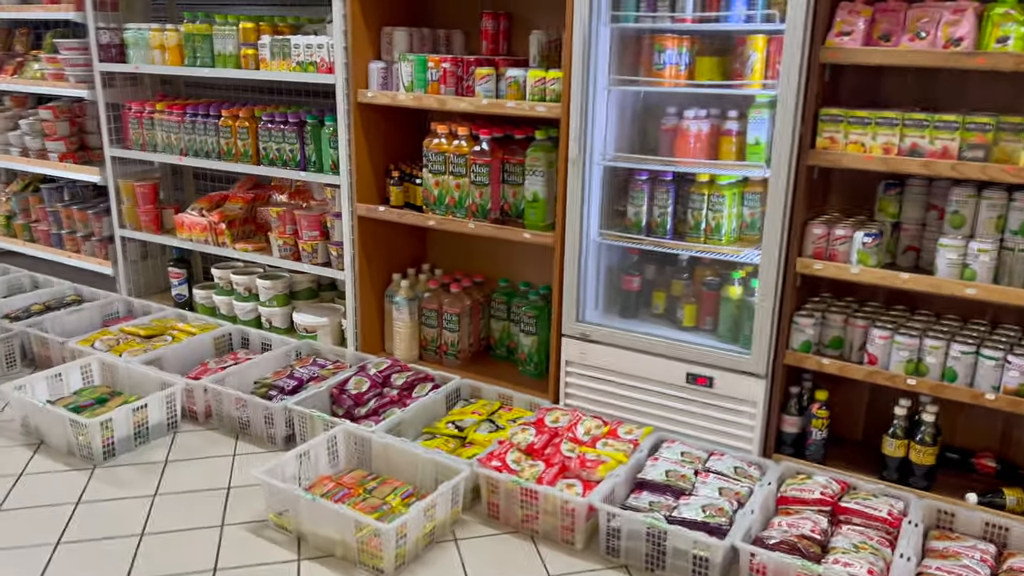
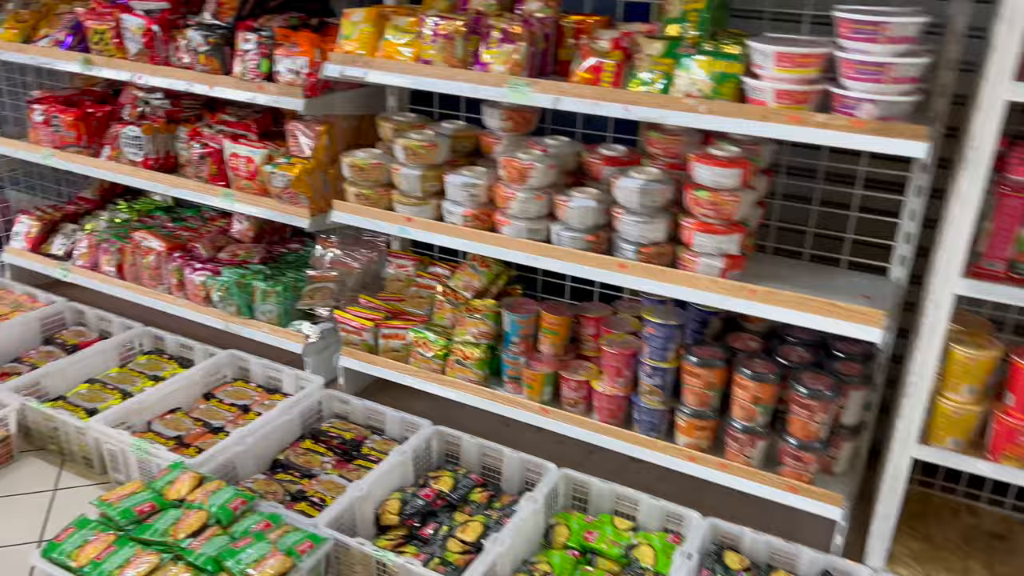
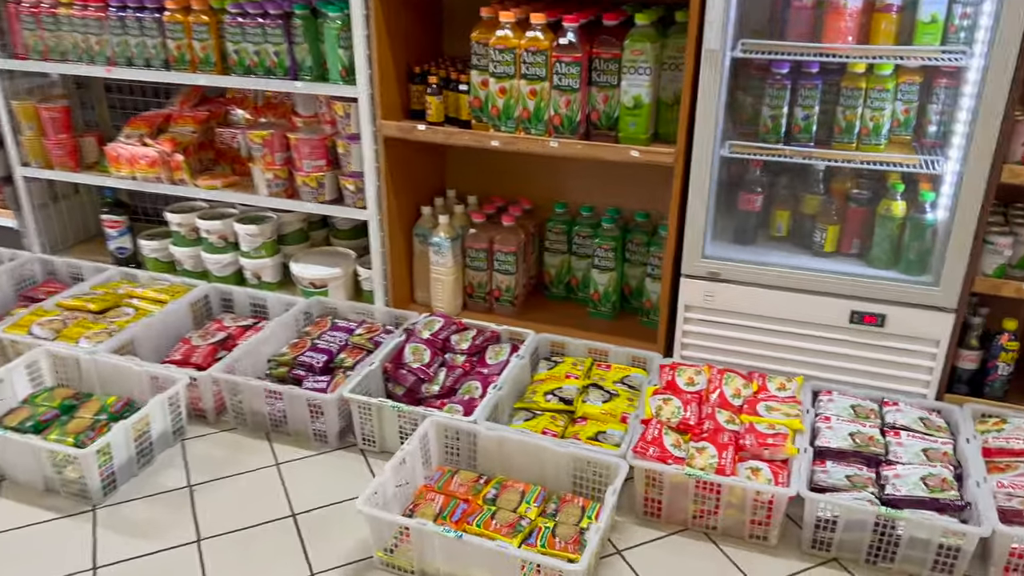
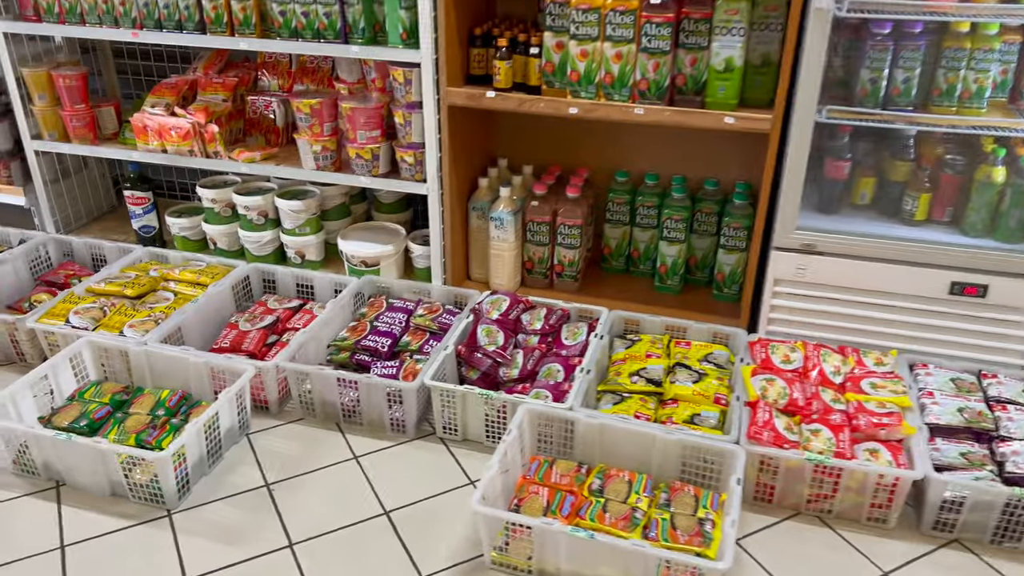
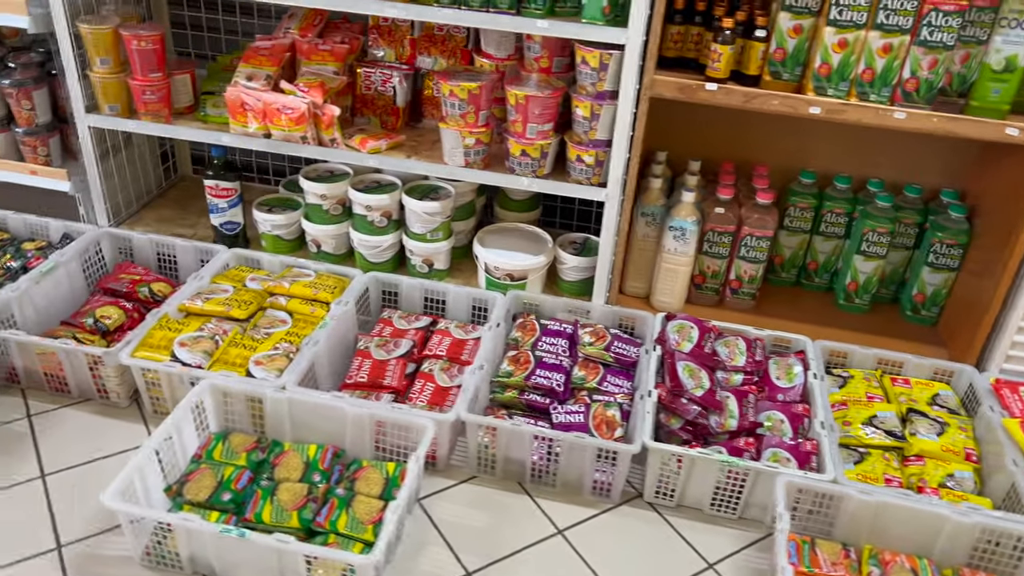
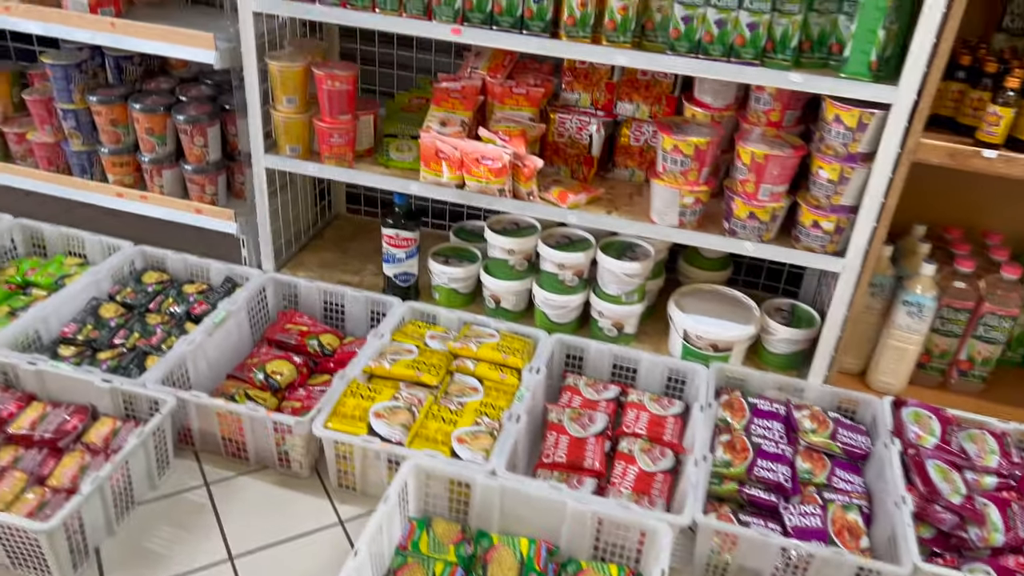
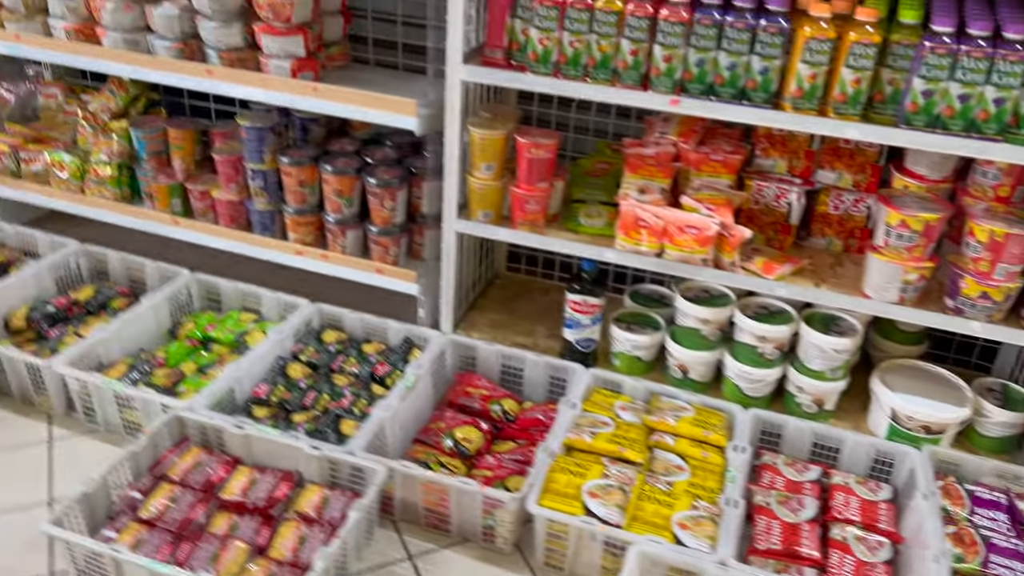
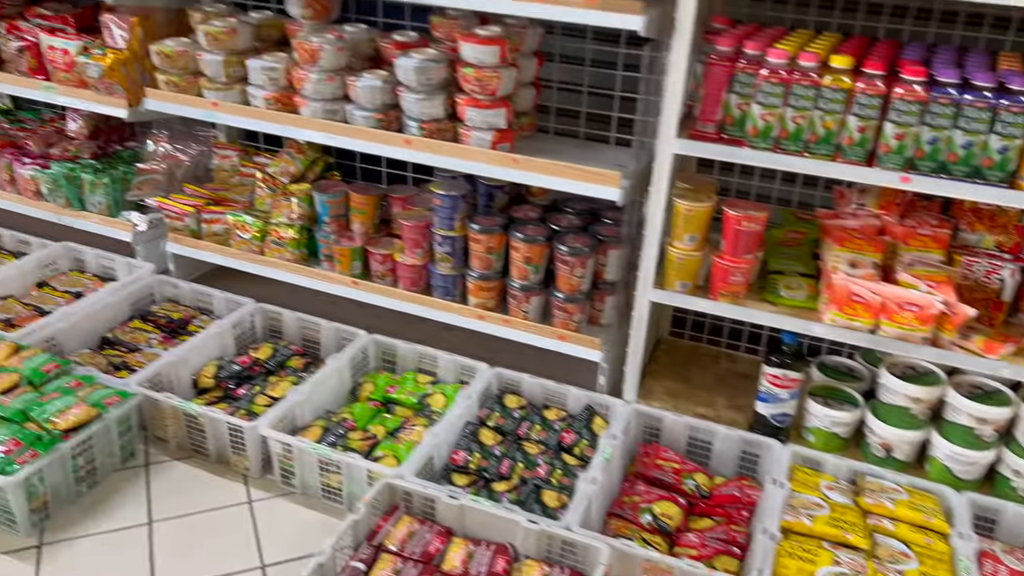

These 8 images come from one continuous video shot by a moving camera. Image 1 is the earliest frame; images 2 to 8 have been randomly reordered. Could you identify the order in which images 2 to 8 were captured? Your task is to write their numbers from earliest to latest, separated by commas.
3, 4, 5, 6, 7, 8, 2
